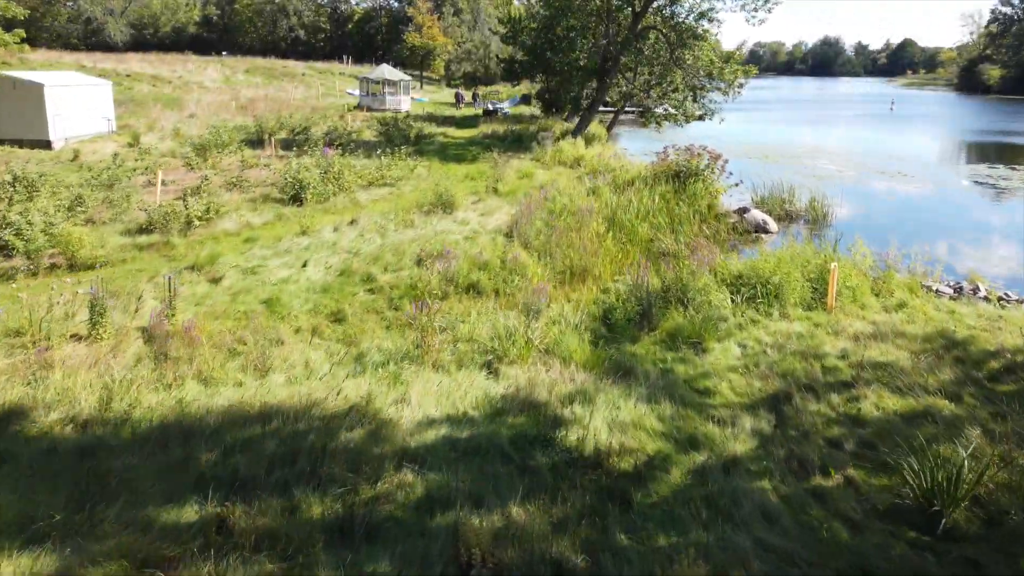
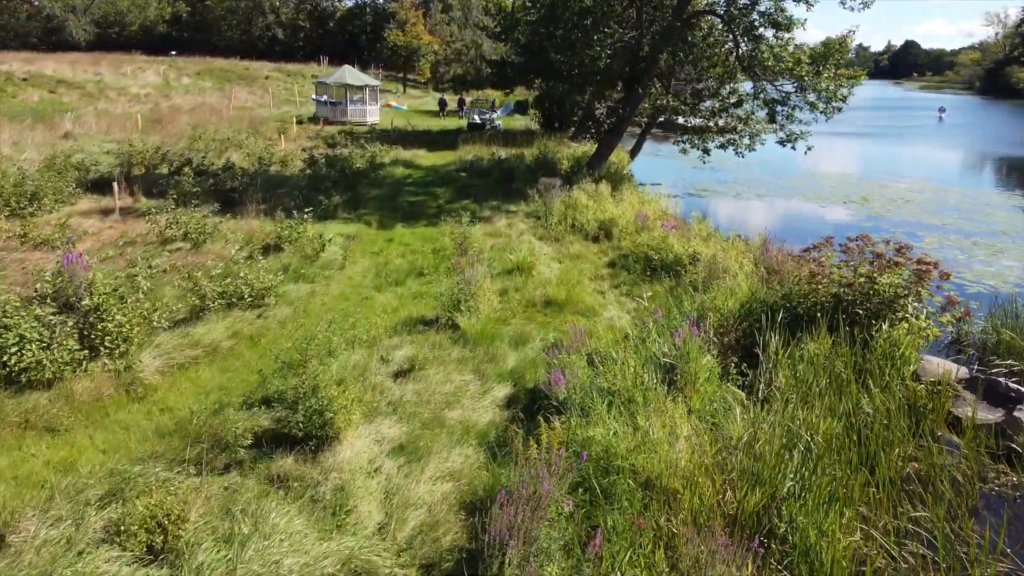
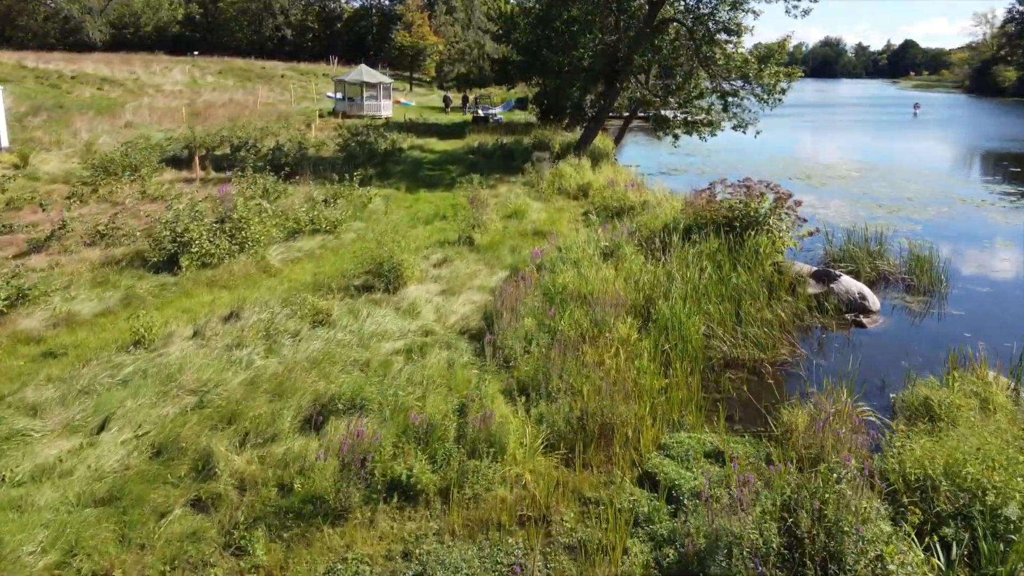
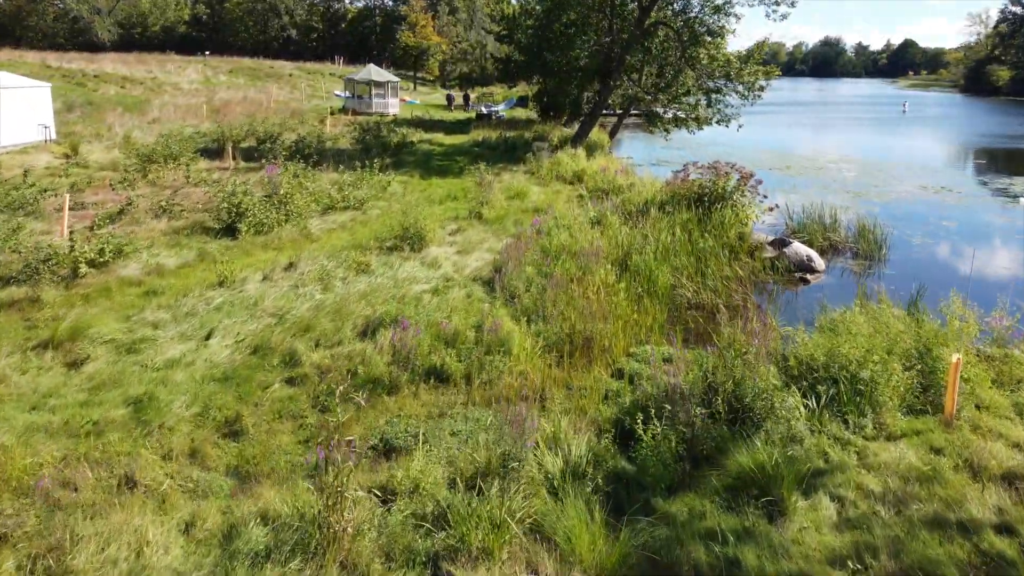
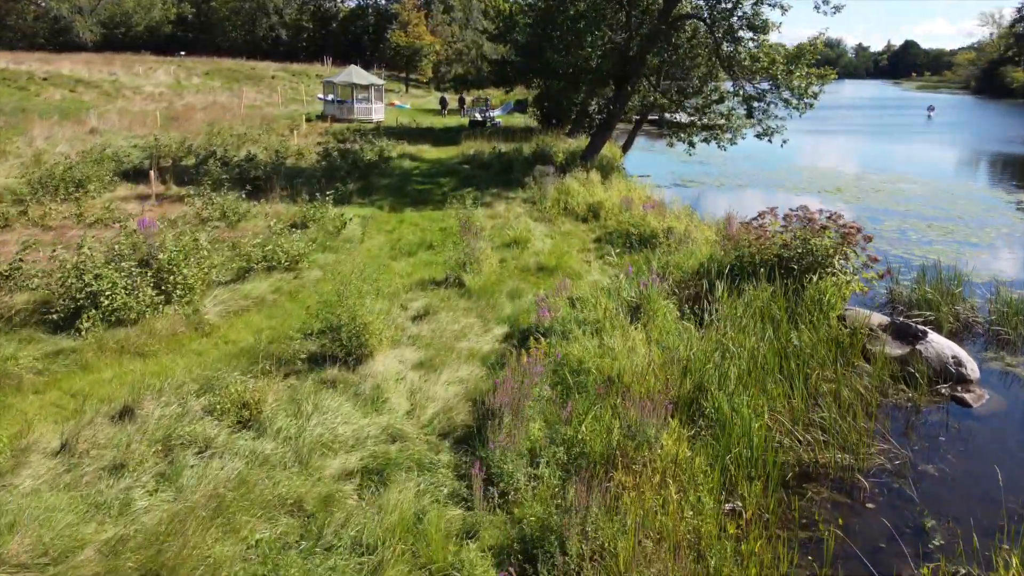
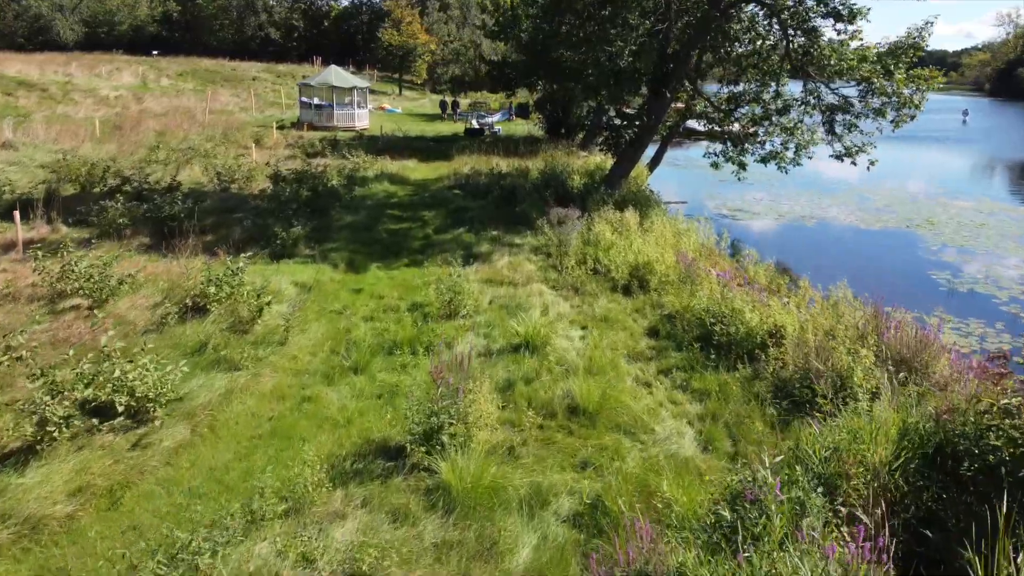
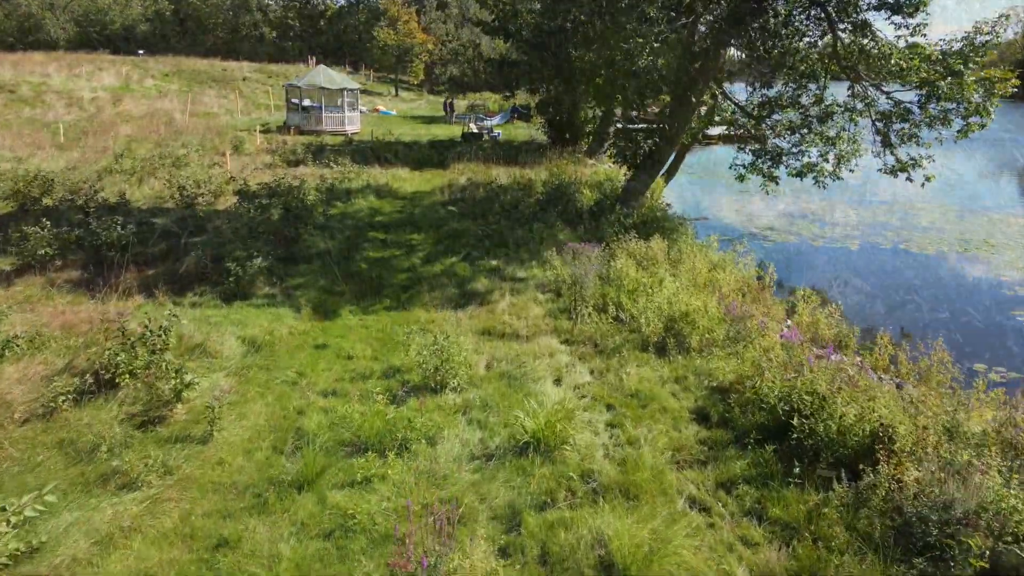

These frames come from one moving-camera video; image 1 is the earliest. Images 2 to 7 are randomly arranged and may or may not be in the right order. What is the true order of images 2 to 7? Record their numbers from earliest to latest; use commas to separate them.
4, 3, 5, 2, 6, 7
